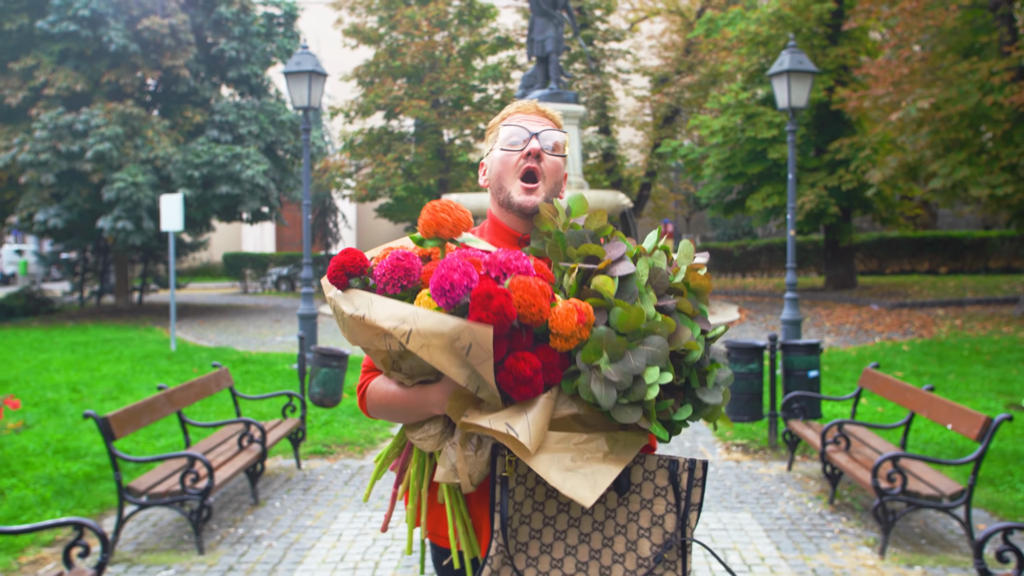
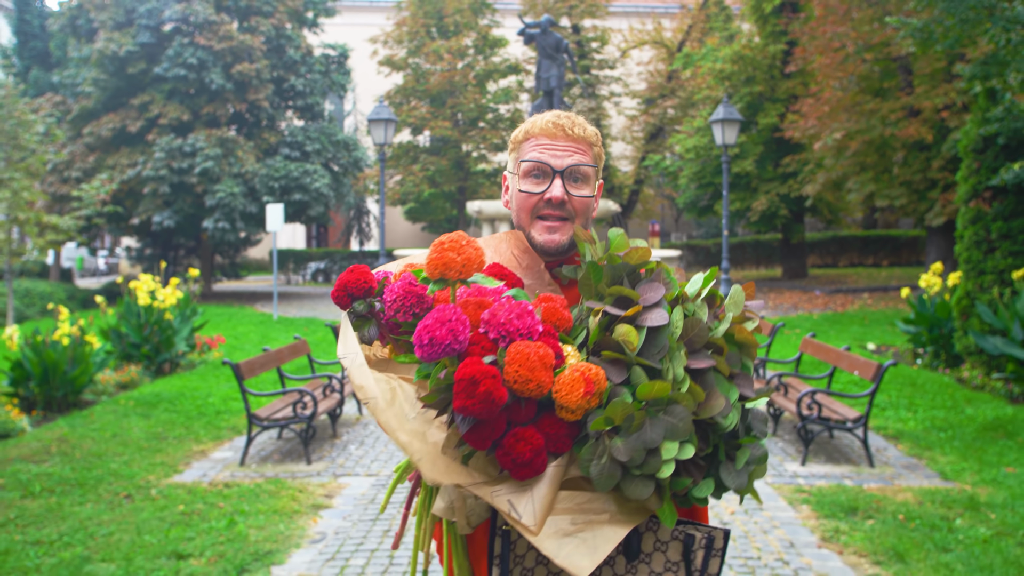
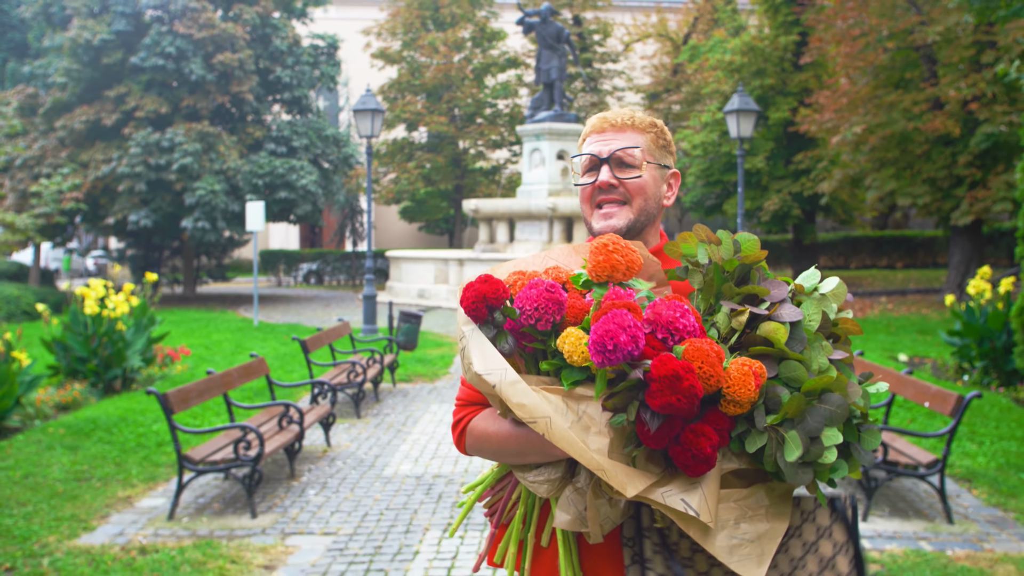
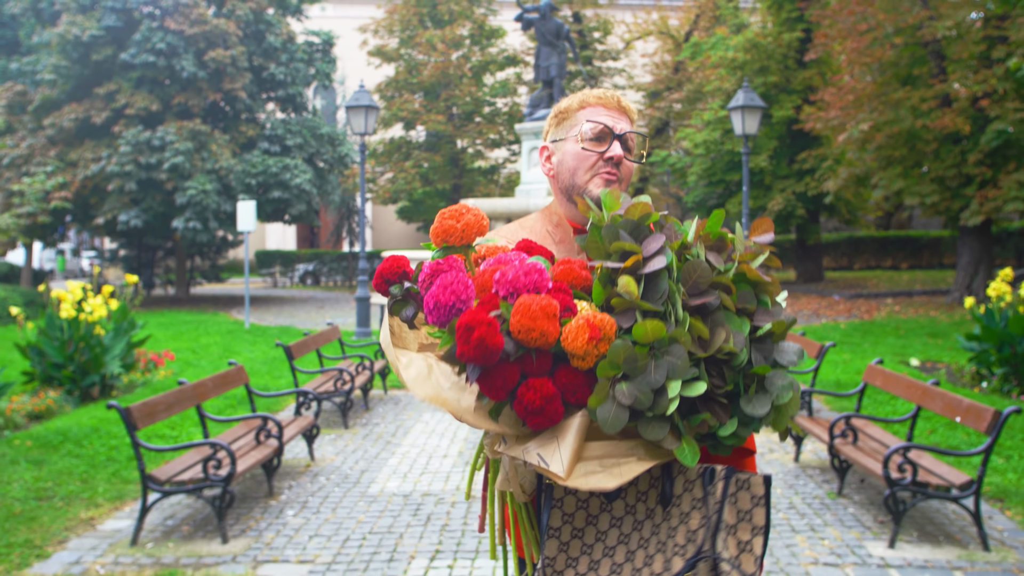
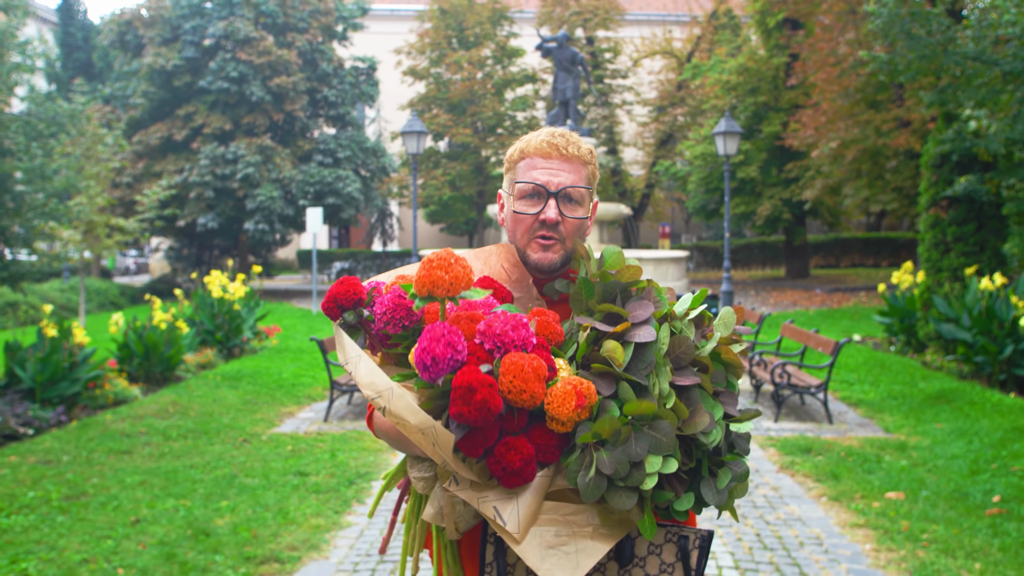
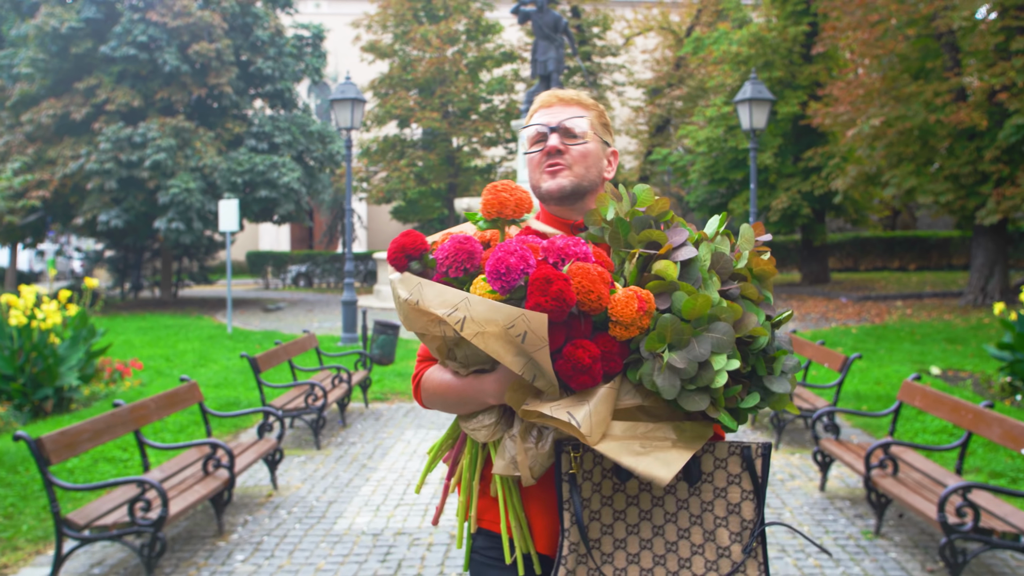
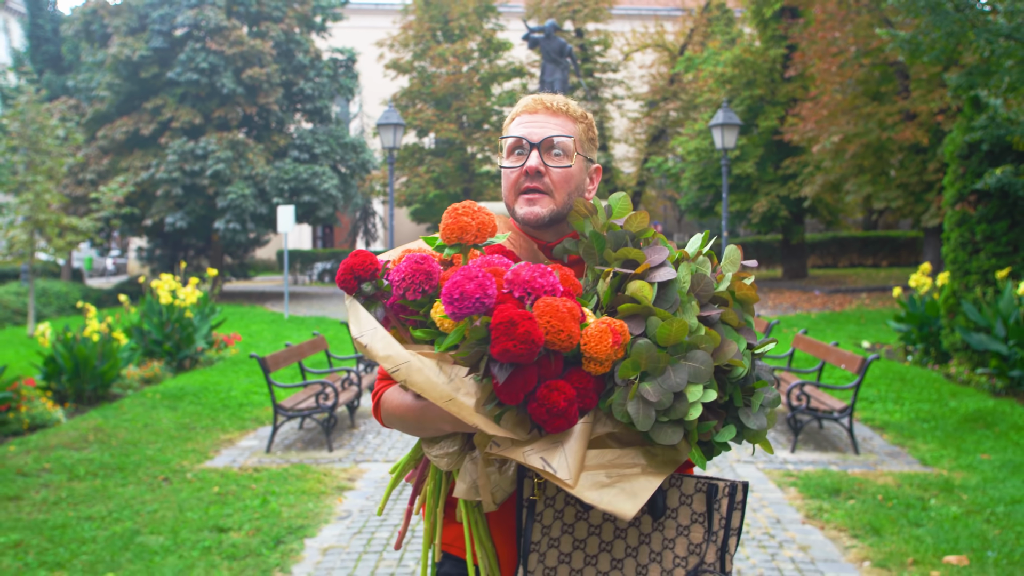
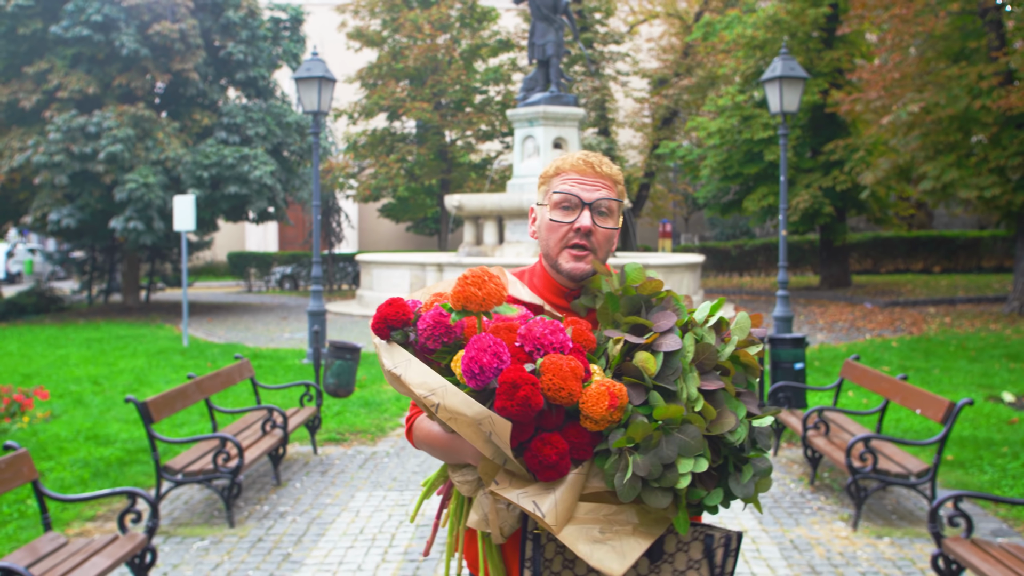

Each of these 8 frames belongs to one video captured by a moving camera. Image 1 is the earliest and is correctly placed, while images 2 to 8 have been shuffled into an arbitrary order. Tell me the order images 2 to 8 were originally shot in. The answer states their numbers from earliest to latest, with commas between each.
8, 6, 4, 3, 2, 7, 5
